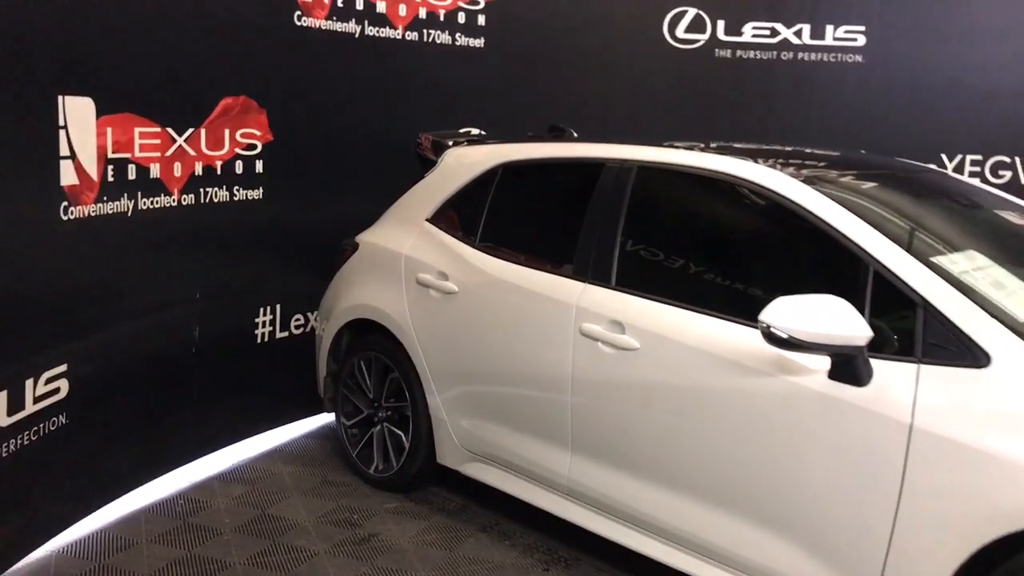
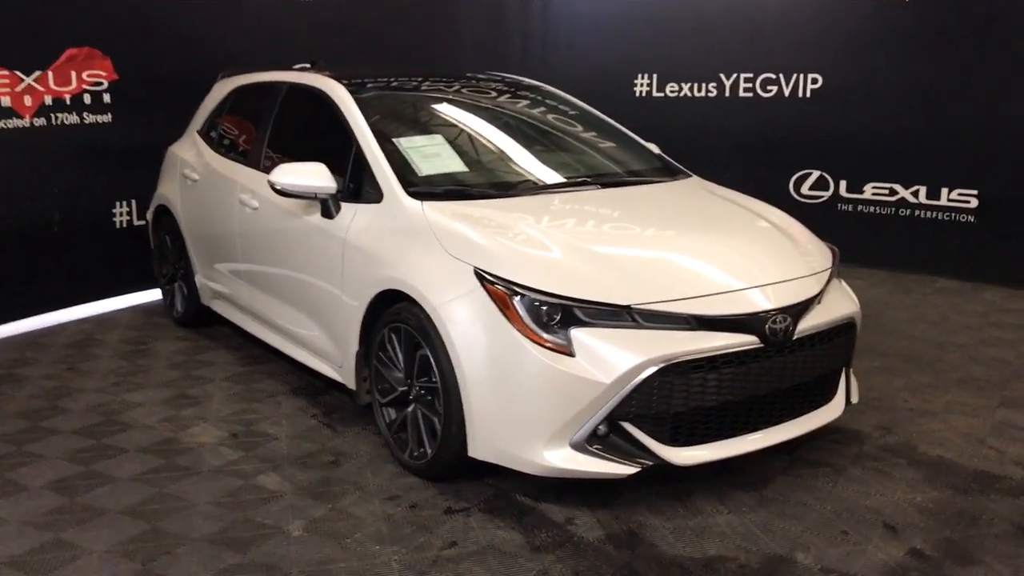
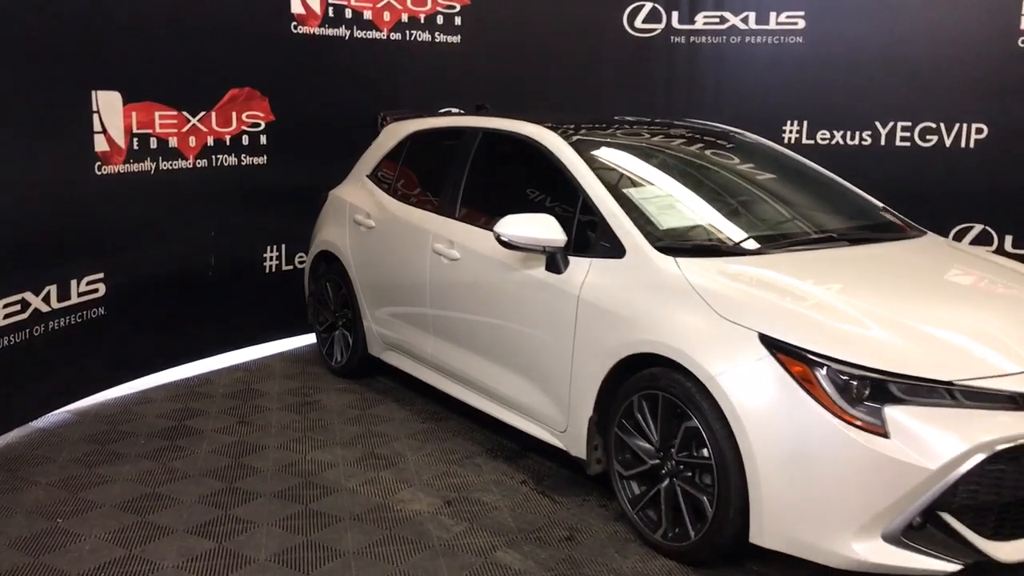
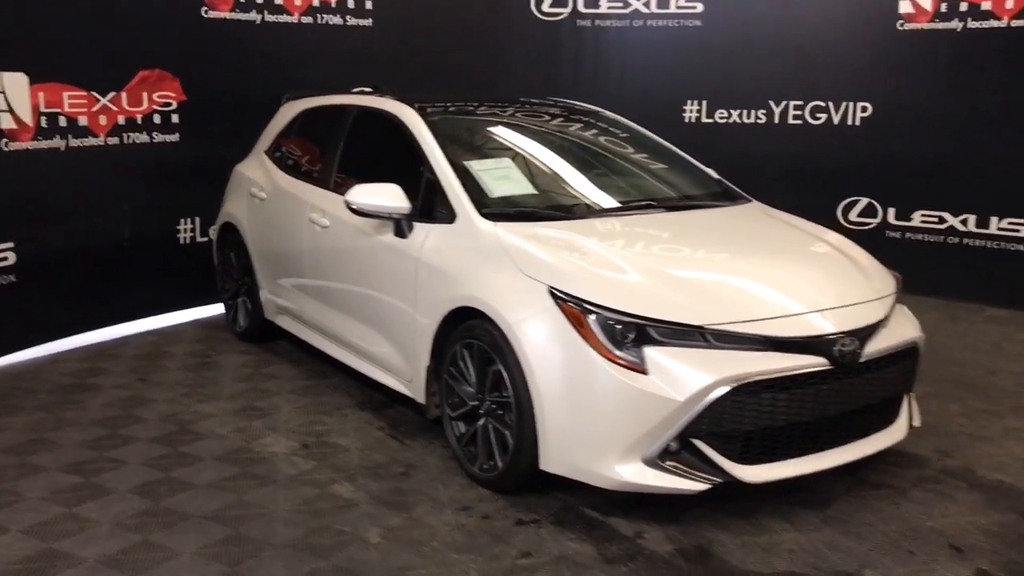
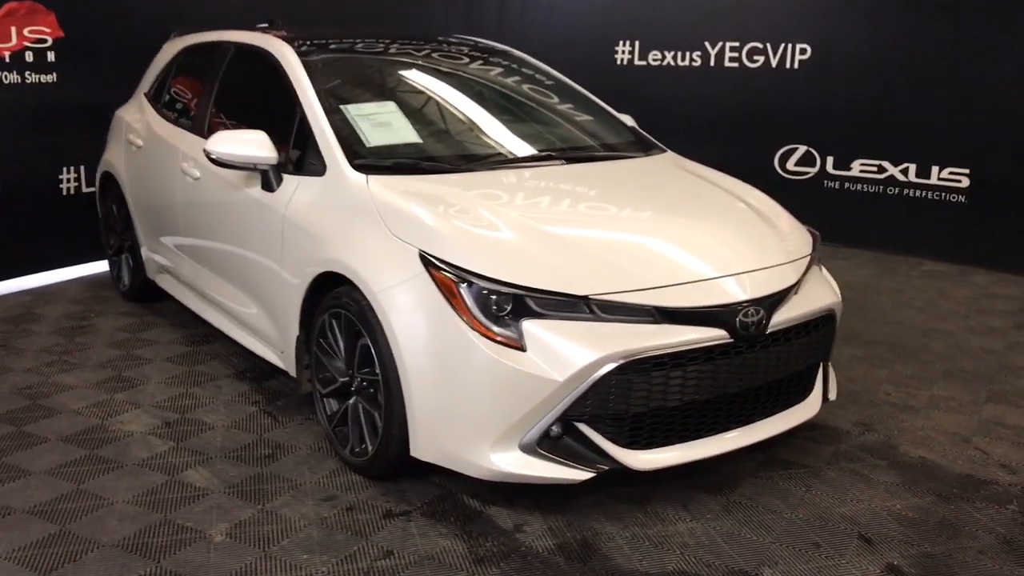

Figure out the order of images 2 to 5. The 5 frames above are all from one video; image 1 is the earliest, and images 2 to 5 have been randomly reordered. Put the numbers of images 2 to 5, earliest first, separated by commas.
3, 4, 2, 5
